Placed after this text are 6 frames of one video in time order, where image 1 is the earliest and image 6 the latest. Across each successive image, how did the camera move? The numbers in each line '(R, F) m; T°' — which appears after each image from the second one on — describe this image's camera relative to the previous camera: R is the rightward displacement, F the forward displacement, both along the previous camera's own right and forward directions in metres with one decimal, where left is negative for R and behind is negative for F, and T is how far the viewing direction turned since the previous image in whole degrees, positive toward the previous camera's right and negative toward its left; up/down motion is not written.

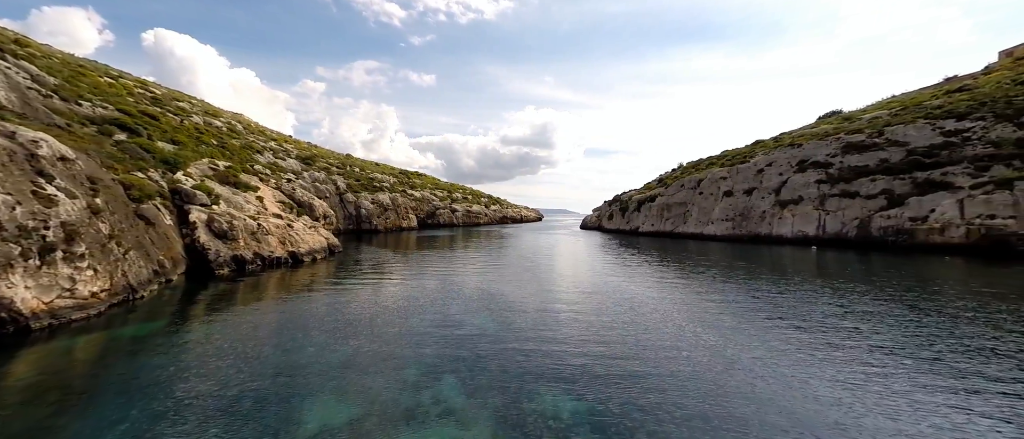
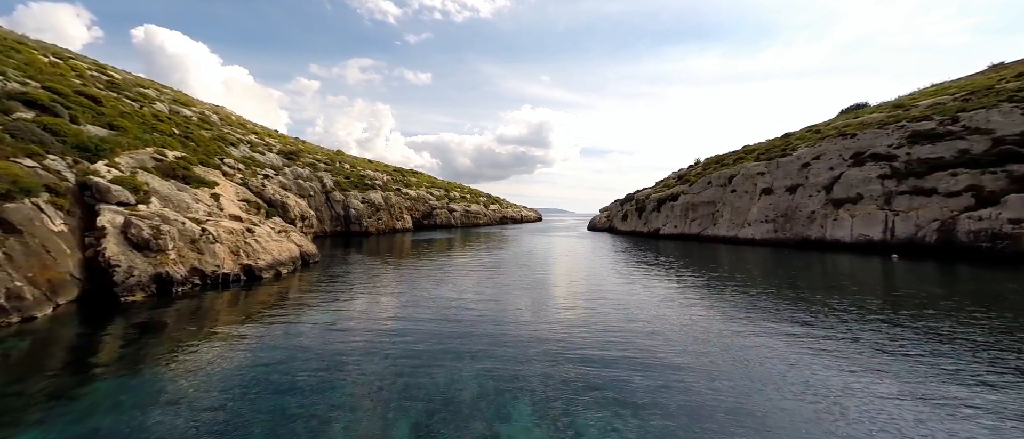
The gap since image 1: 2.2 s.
(-2.1, +9.2) m; +1°
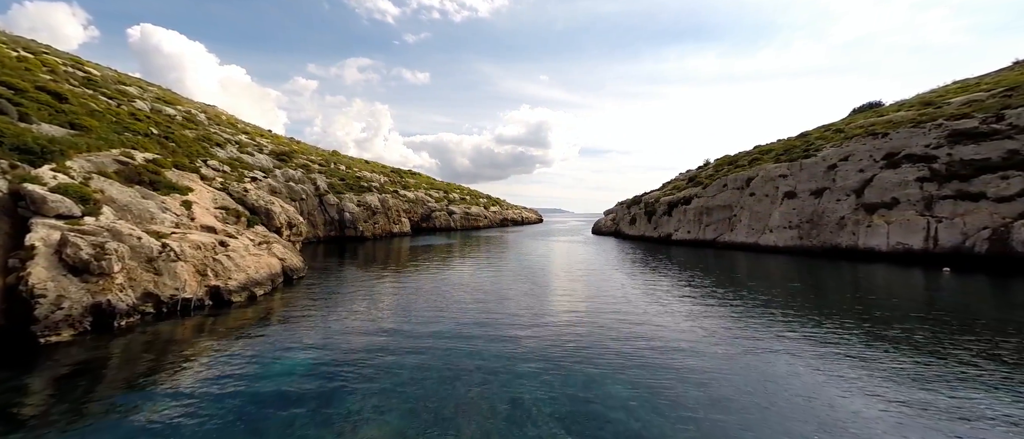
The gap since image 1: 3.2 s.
(-0.9, +4.3) m; 0°
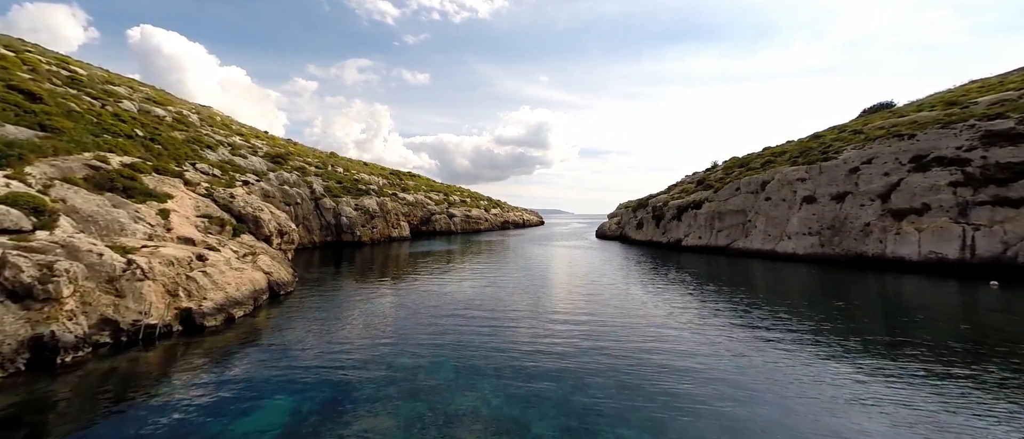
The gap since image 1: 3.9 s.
(-0.6, +3.0) m; 0°
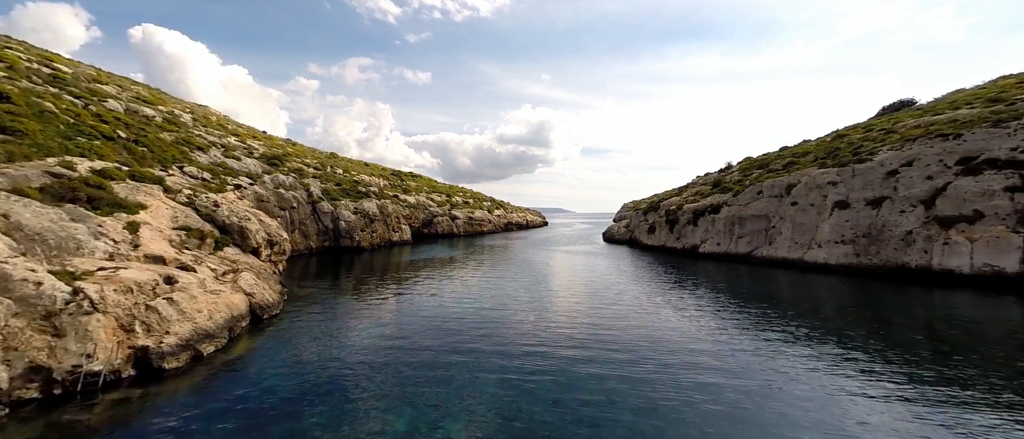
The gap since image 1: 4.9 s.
(-0.9, +3.9) m; 0°
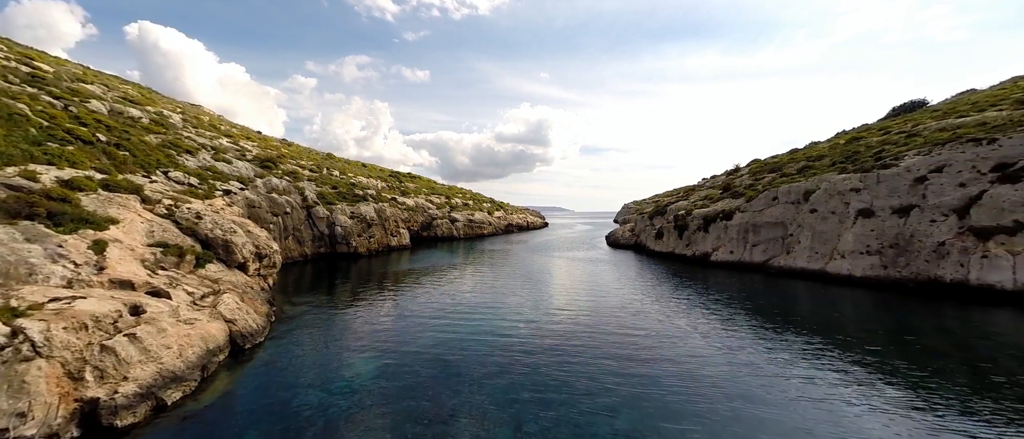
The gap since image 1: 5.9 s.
(-0.8, +2.9) m; 0°
